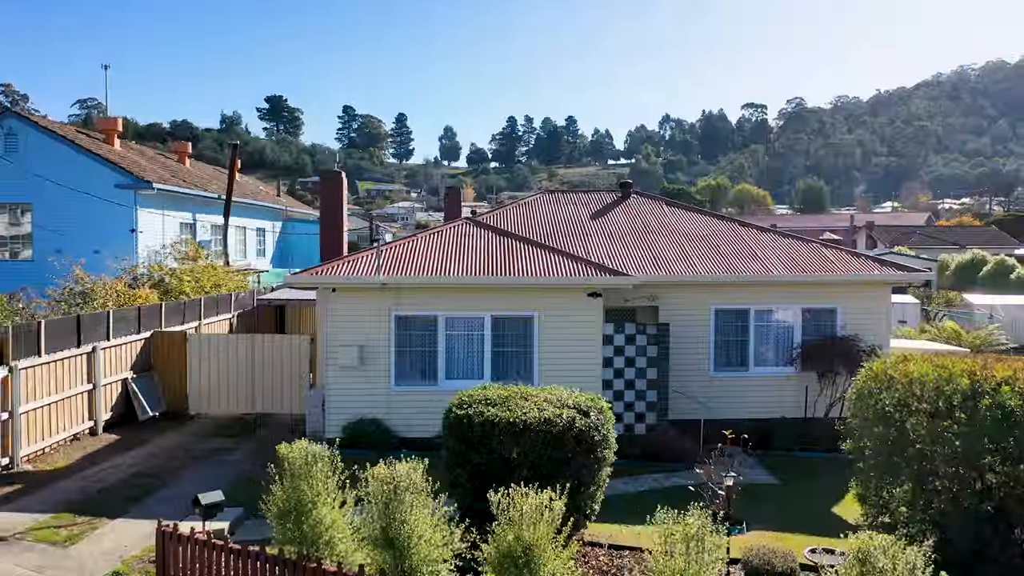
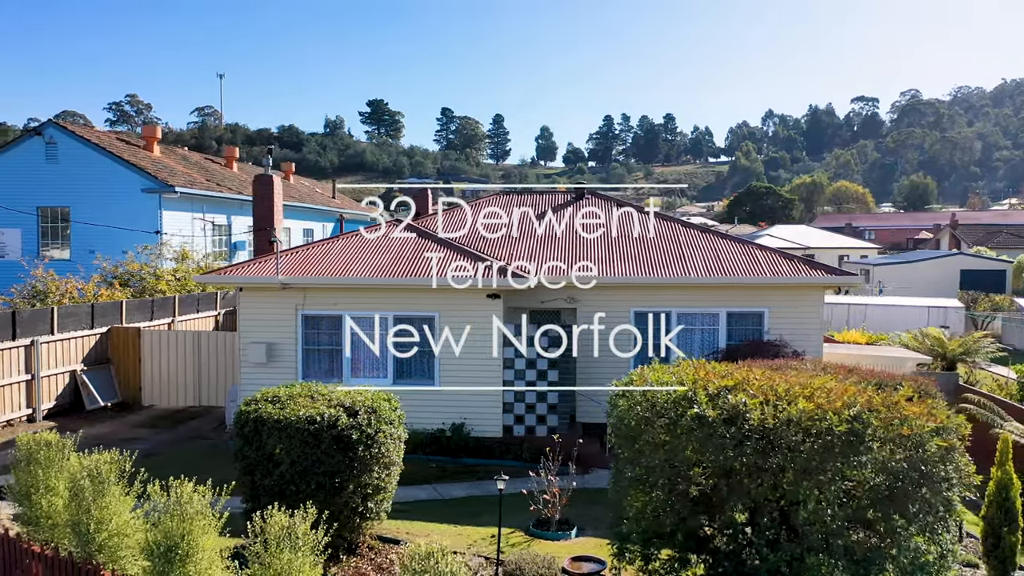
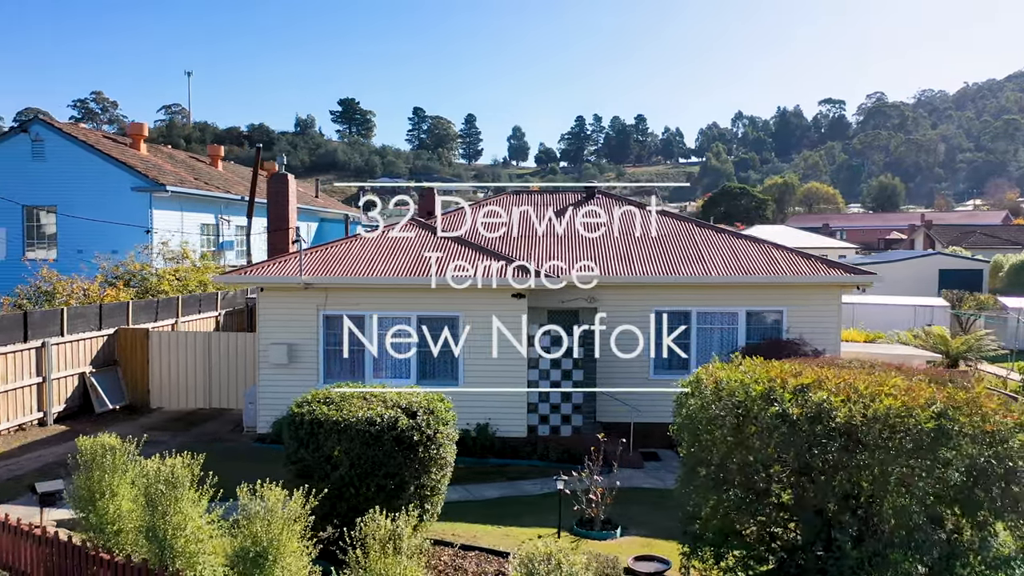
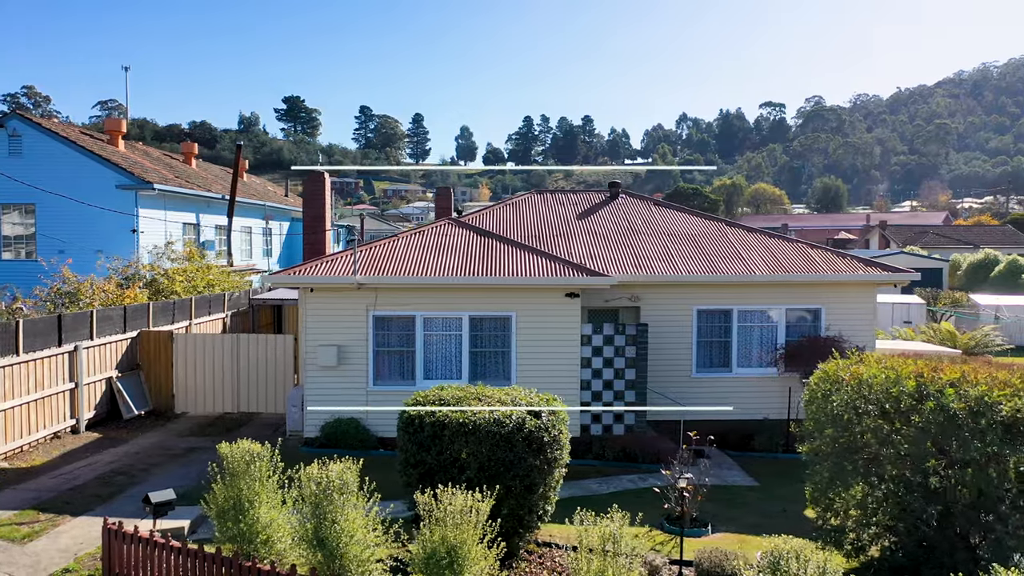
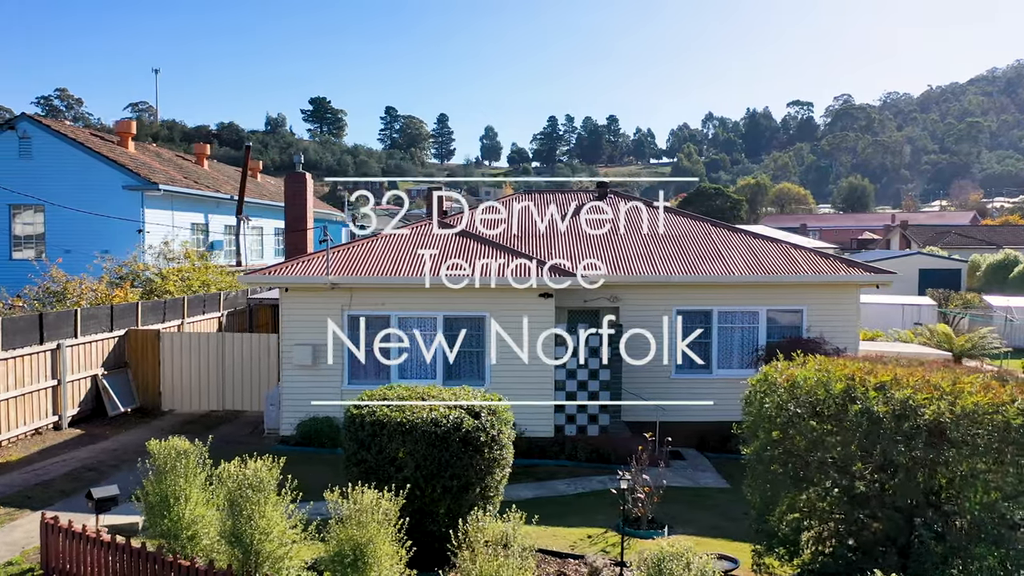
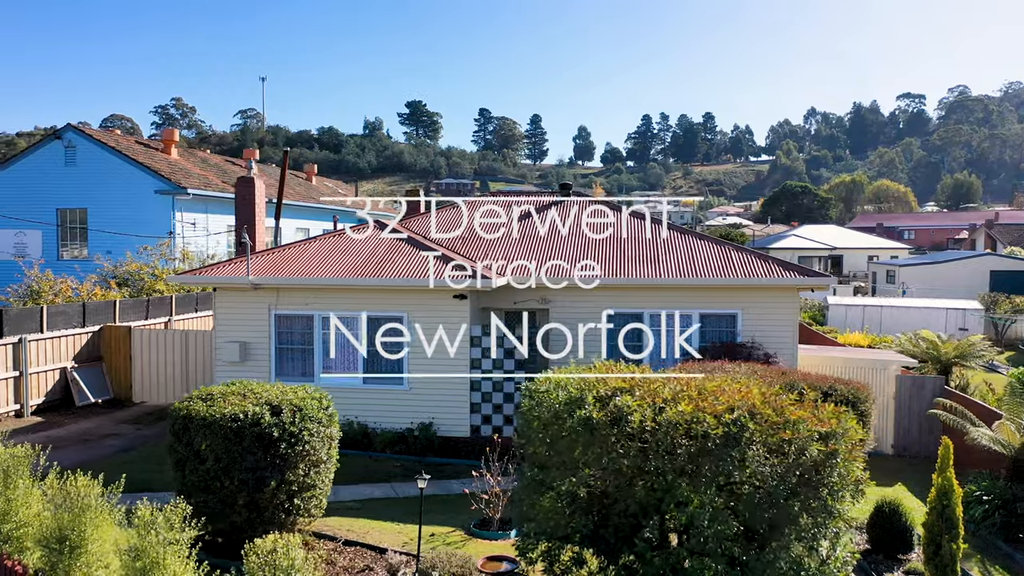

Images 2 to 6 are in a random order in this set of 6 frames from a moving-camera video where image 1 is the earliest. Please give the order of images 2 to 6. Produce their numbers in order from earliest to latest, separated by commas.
4, 5, 3, 2, 6
